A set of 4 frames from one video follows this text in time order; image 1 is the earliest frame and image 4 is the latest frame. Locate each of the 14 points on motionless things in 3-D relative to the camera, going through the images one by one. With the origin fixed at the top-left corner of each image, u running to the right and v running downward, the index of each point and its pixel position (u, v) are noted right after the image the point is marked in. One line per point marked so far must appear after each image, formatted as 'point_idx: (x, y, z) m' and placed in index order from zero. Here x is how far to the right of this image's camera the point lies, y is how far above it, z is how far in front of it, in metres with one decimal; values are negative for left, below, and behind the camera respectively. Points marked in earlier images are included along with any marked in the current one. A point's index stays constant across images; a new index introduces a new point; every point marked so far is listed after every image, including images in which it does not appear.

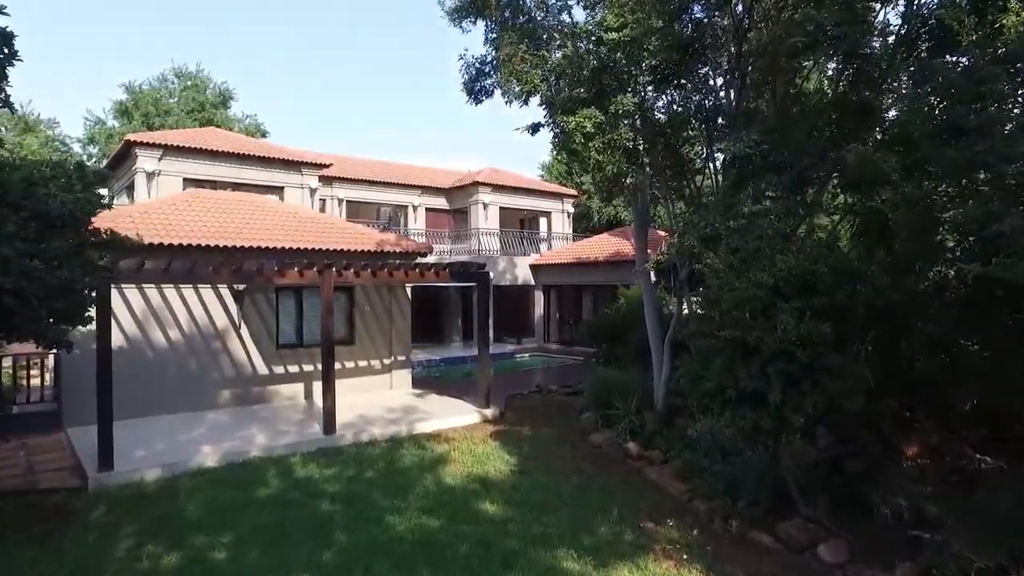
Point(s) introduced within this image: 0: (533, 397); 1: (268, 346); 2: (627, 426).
0: (+0.5, -2.6, +15.2) m
1: (-5.4, -1.3, +14.0) m
2: (+2.0, -2.4, +10.8) m
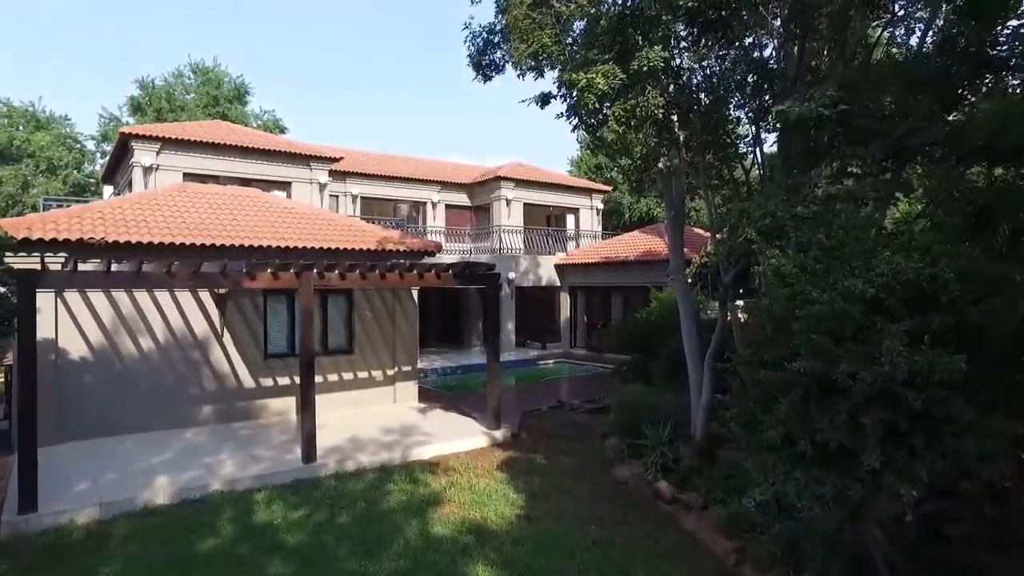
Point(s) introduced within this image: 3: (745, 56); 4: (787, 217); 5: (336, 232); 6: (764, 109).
0: (+0.8, -2.7, +13.5) m
1: (-5.1, -1.3, +12.5) m
2: (+2.1, -2.4, +9.0) m
3: (+3.2, +3.1, +8.7) m
4: (+2.4, +0.6, +5.4) m
5: (-3.8, +1.2, +13.6) m
6: (+3.5, +2.4, +8.9) m
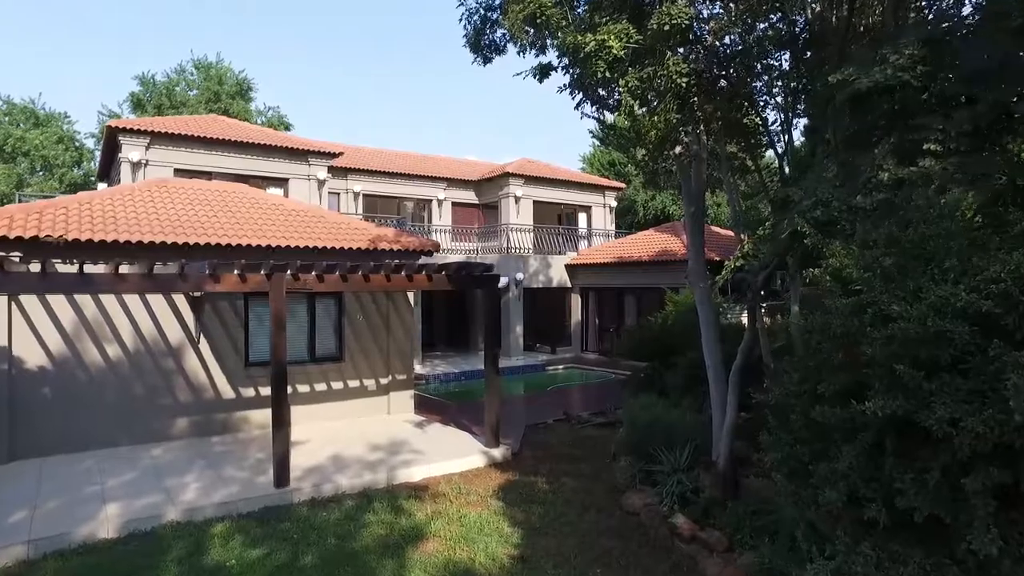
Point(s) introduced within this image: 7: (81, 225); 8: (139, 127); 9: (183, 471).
0: (+0.9, -2.8, +12.4) m
1: (-5.1, -1.4, +11.6) m
2: (+2.0, -2.5, +7.8) m
3: (+3.1, +3.1, +7.5) m
4: (+2.2, +0.5, +4.2) m
5: (-3.7, +1.2, +12.6) m
6: (+3.4, +2.4, +7.7) m
7: (-6.8, +1.0, +10.0) m
8: (-10.4, +4.5, +17.7) m
9: (-4.8, -2.7, +9.2) m
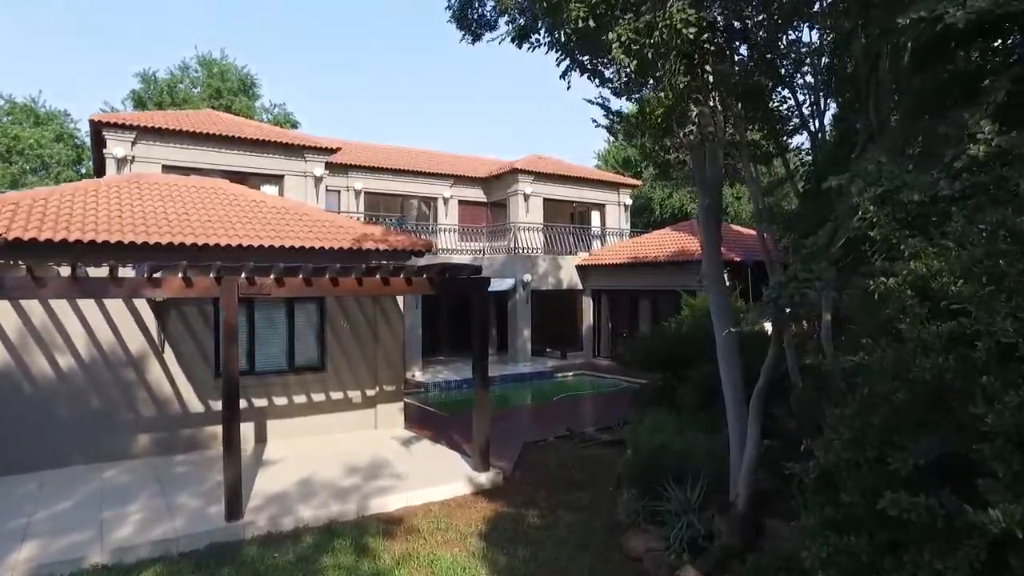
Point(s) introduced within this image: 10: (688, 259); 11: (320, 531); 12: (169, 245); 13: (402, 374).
0: (+0.8, -2.8, +11.2) m
1: (-5.2, -1.4, +10.6) m
2: (+1.8, -2.6, +6.6) m
3: (+2.9, +3.0, +6.3) m
4: (+1.9, +0.5, +3.0) m
5: (-3.8, +1.1, +11.5) m
6: (+3.2, +2.3, +6.5) m
7: (-7.0, +0.9, +9.1) m
8: (-10.3, +4.4, +16.8) m
9: (-5.0, -2.7, +8.2) m
10: (+5.3, +0.9, +18.9) m
11: (-2.3, -2.9, +7.5) m
12: (-5.2, +0.6, +9.4) m
13: (-2.2, -1.7, +12.4) m
